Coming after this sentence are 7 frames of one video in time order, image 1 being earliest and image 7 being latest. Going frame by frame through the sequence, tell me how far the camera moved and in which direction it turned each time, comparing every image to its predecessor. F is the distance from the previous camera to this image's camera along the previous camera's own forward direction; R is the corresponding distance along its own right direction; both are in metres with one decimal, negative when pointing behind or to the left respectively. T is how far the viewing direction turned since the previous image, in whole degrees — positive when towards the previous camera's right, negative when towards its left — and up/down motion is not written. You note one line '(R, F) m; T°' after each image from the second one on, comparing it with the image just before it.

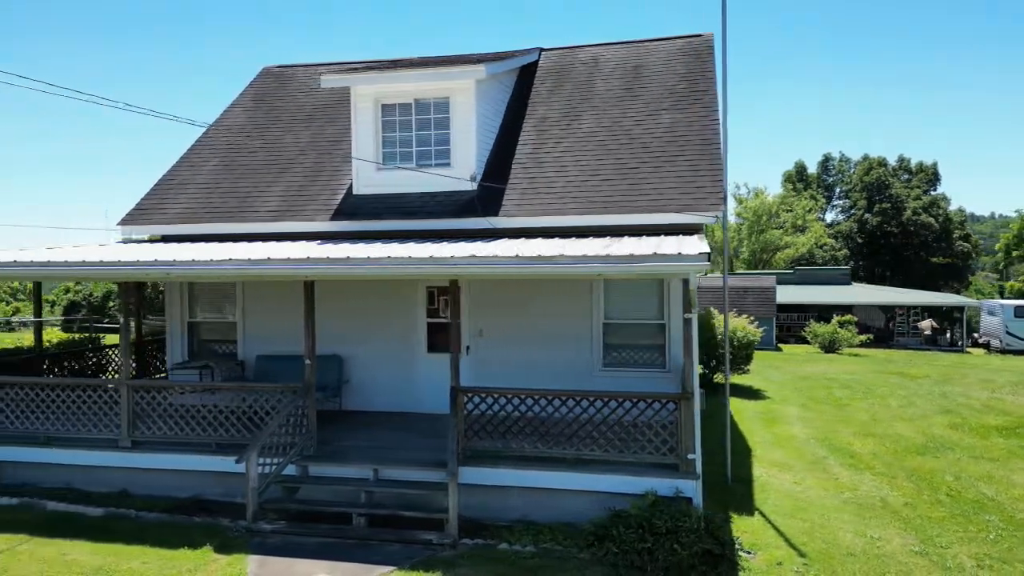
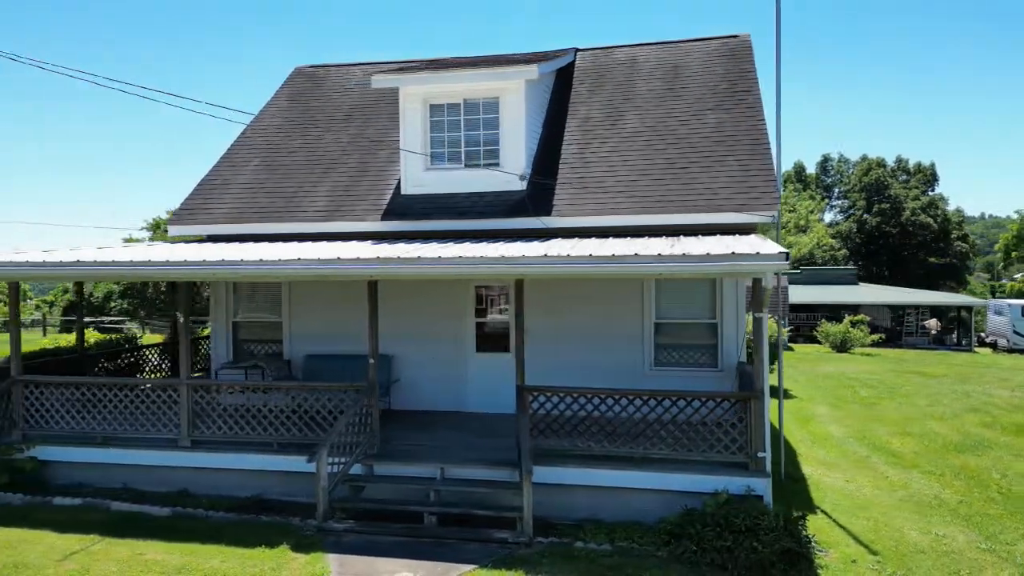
(-0.8, 0.0) m; 0°
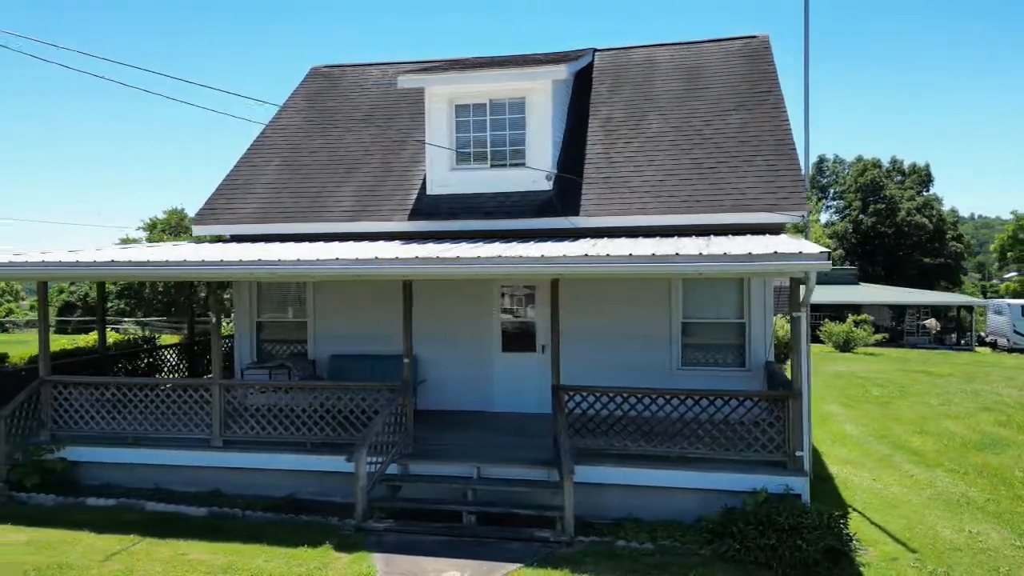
(-0.5, 0.0) m; 0°
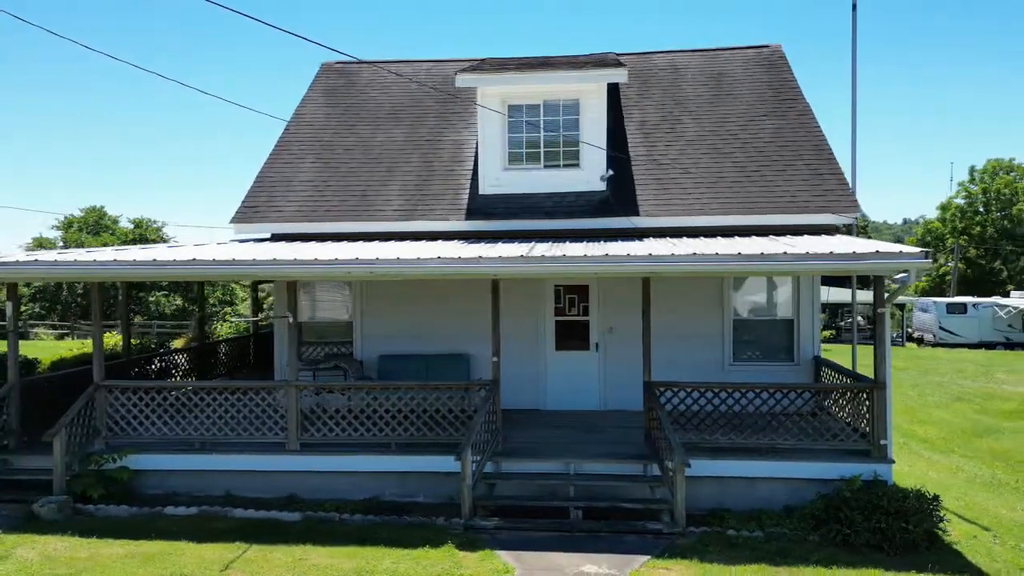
(-2.0, 0.0) m; +6°
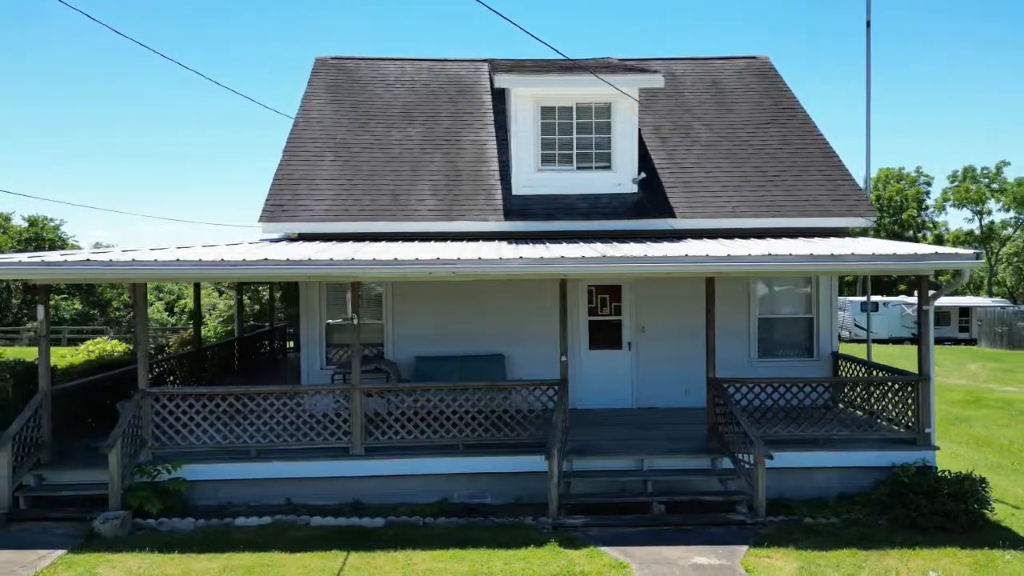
(-1.9, +0.1) m; +7°
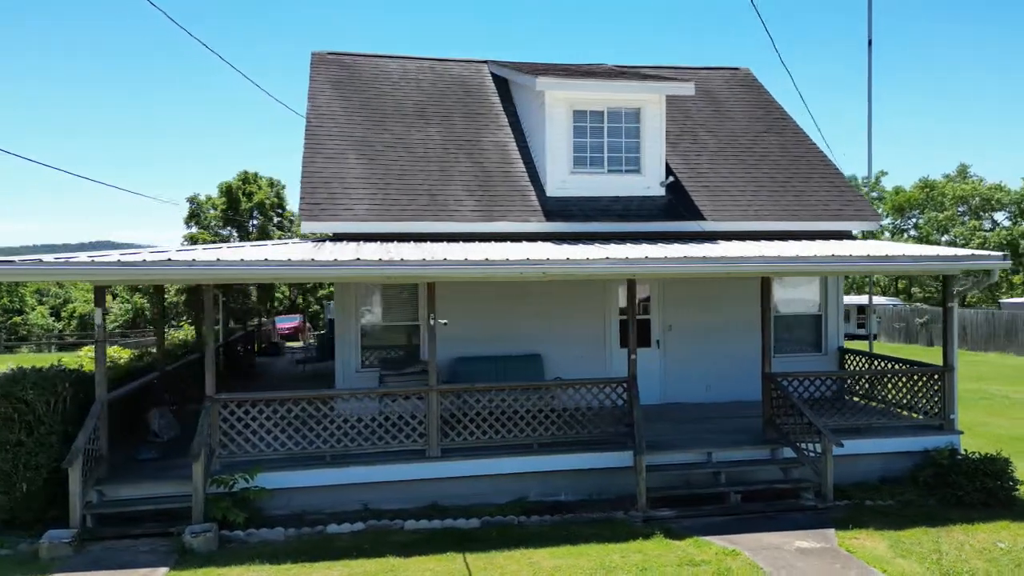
(-2.2, 0.0) m; +8°
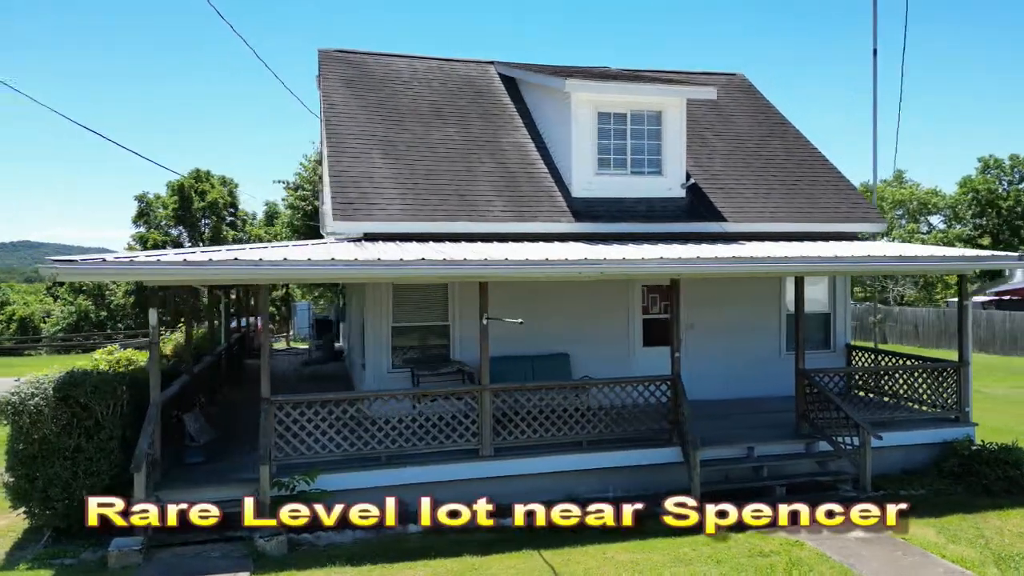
(-1.3, 0.0) m; +4°
